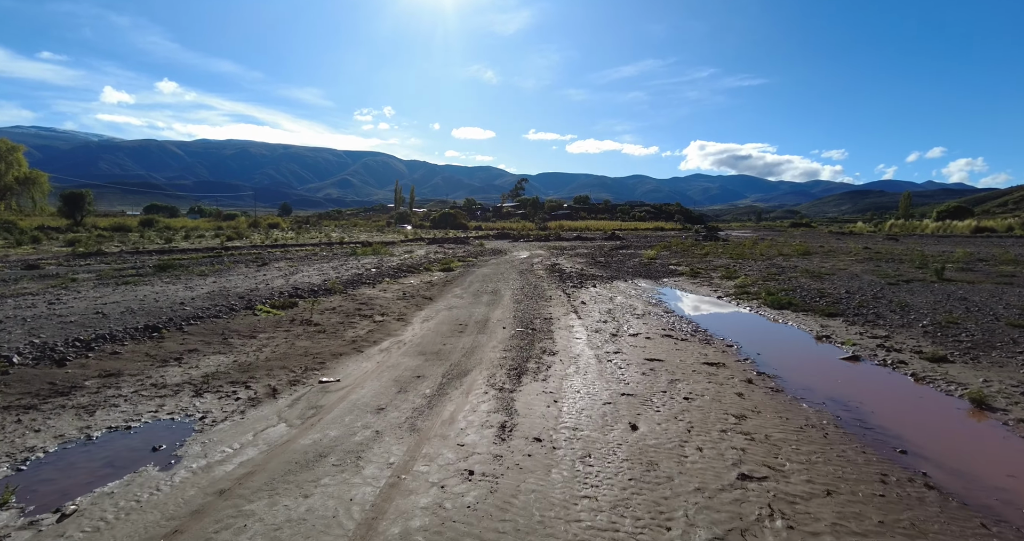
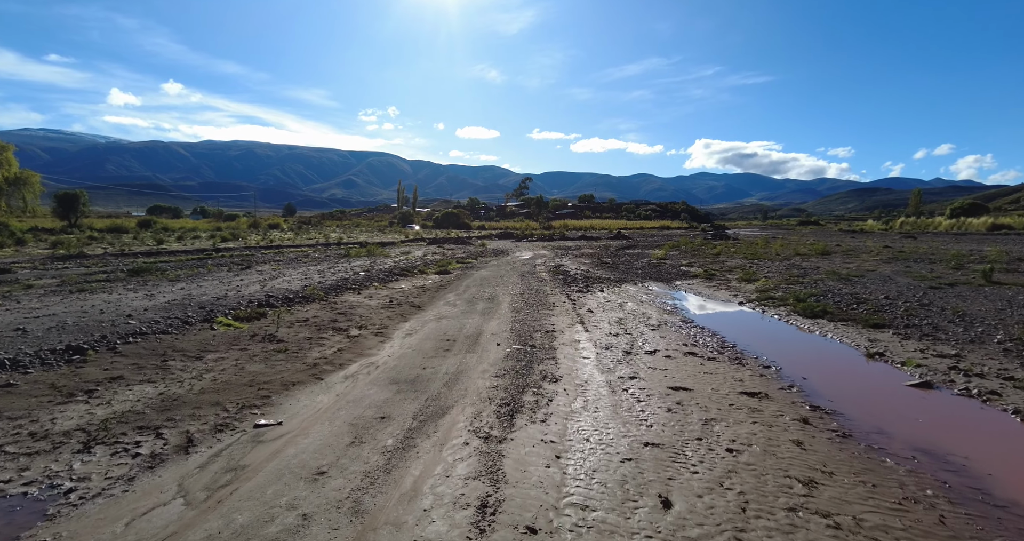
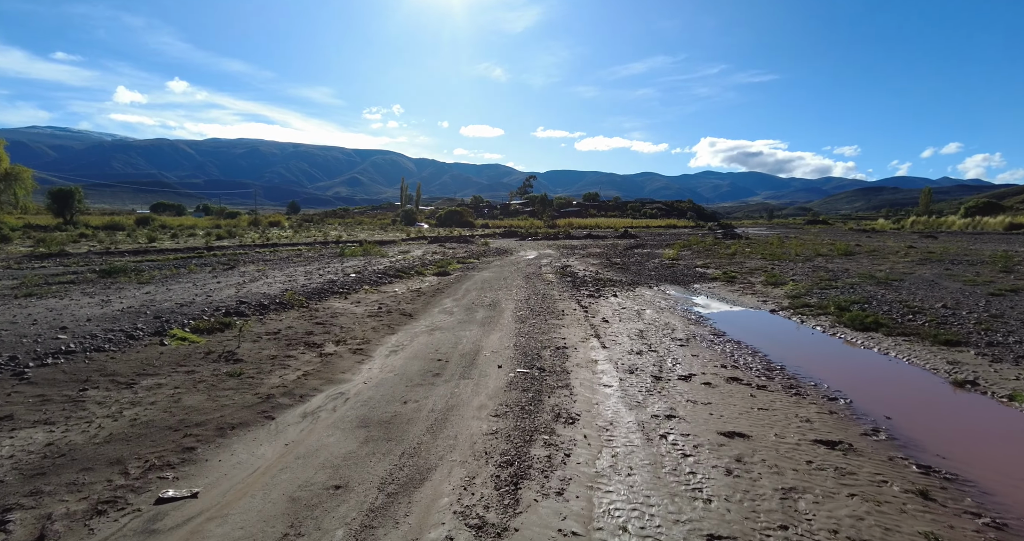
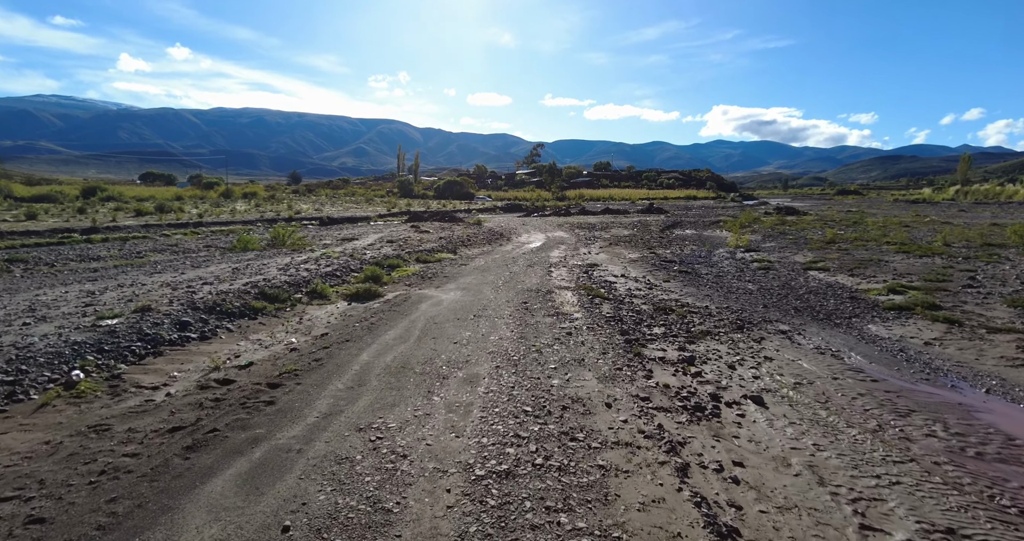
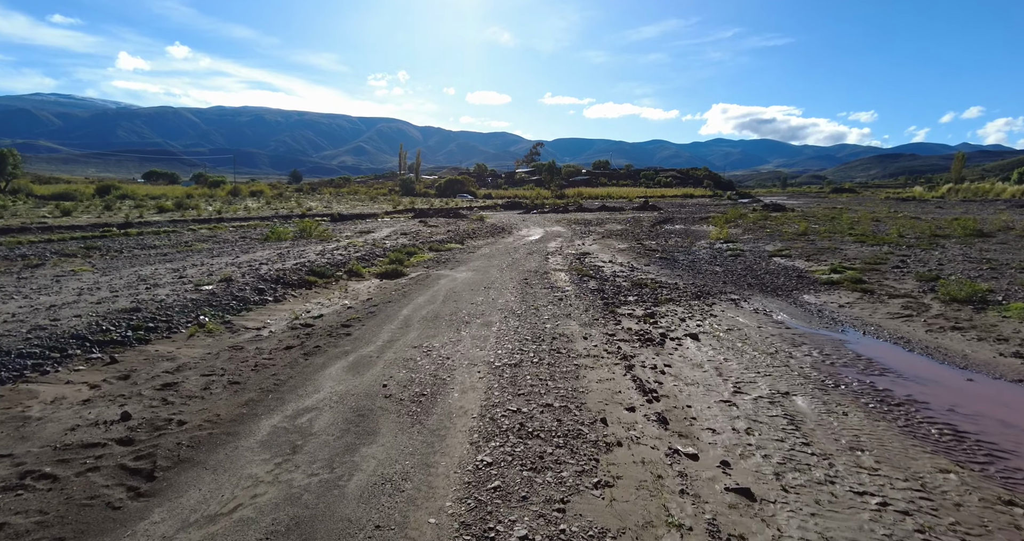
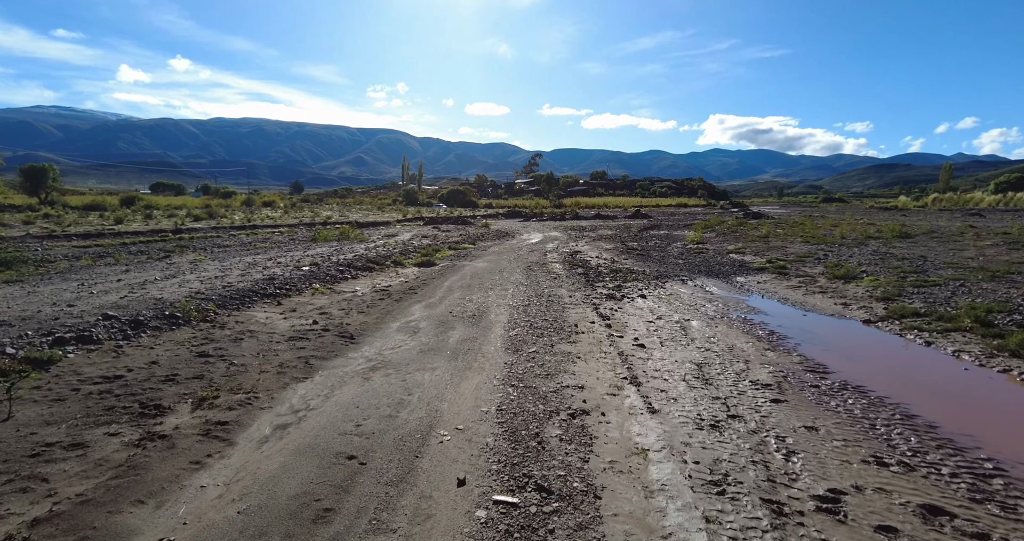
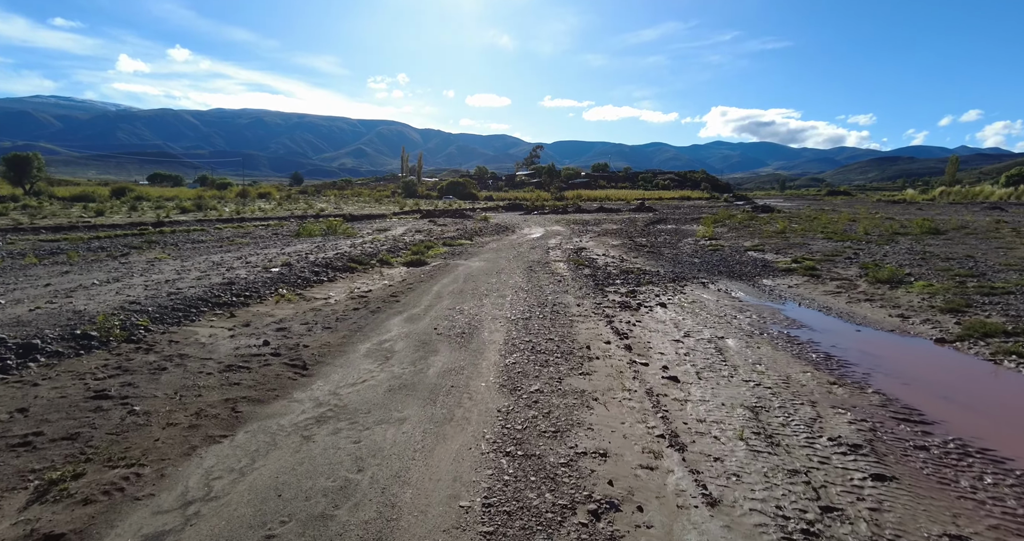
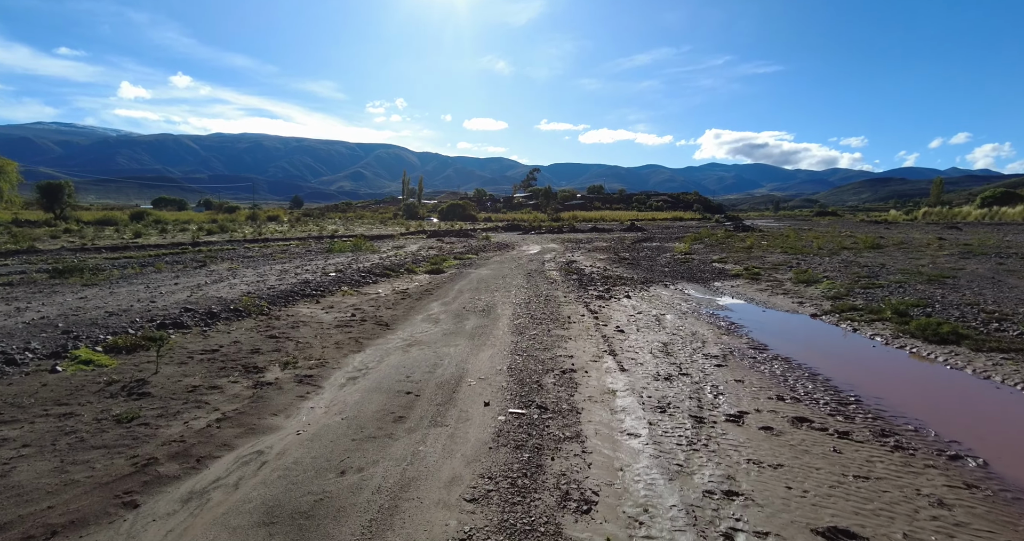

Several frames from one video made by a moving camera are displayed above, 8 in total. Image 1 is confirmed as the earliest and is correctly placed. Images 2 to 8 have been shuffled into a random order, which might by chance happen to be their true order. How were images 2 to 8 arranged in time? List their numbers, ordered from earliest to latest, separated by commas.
2, 3, 8, 6, 7, 5, 4
